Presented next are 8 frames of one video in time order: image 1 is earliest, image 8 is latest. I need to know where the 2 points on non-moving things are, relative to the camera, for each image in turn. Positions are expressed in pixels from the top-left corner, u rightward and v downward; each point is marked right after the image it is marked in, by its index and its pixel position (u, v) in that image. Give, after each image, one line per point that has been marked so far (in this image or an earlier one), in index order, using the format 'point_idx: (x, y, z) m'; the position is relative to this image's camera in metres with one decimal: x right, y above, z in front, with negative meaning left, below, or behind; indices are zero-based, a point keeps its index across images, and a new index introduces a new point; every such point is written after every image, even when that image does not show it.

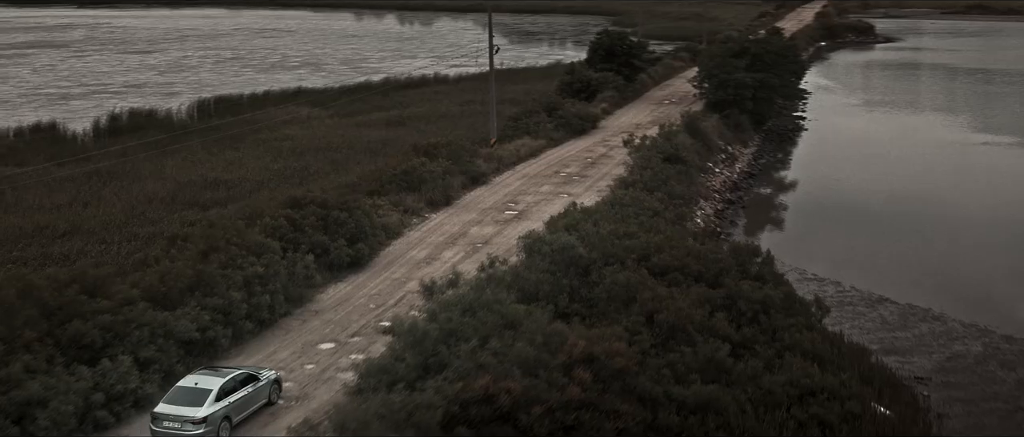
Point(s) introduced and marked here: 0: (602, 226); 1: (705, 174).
0: (+0.8, -0.1, +11.0) m
1: (+2.9, +0.7, +18.0) m
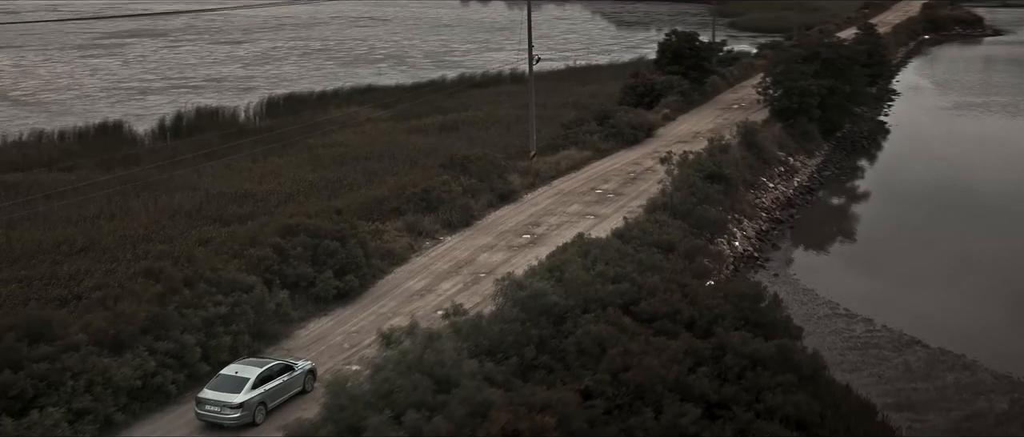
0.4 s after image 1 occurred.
0: (+0.7, -0.4, +10.4) m
1: (+3.5, +0.4, +17.2) m
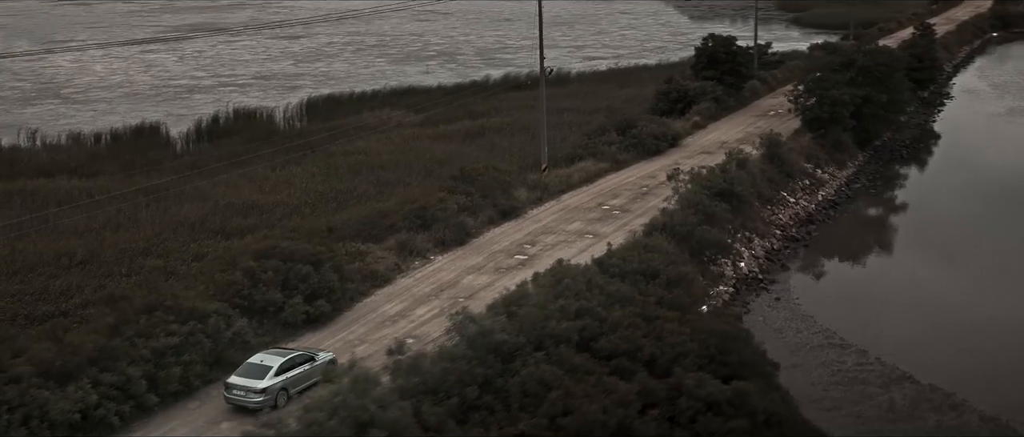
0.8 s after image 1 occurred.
0: (+0.4, -0.7, +10.3) m
1: (+3.6, +0.2, +16.8) m
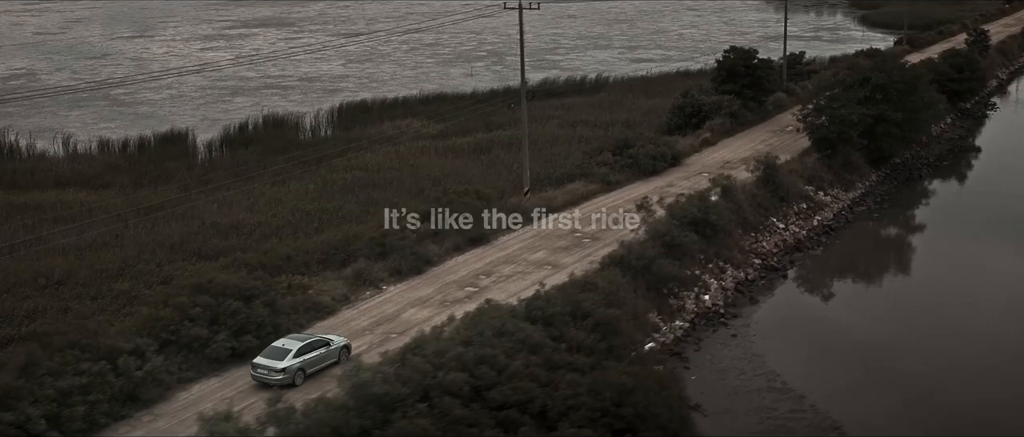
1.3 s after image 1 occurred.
0: (-0.4, -1.1, +10.4) m
1: (+3.4, -0.2, +16.7) m
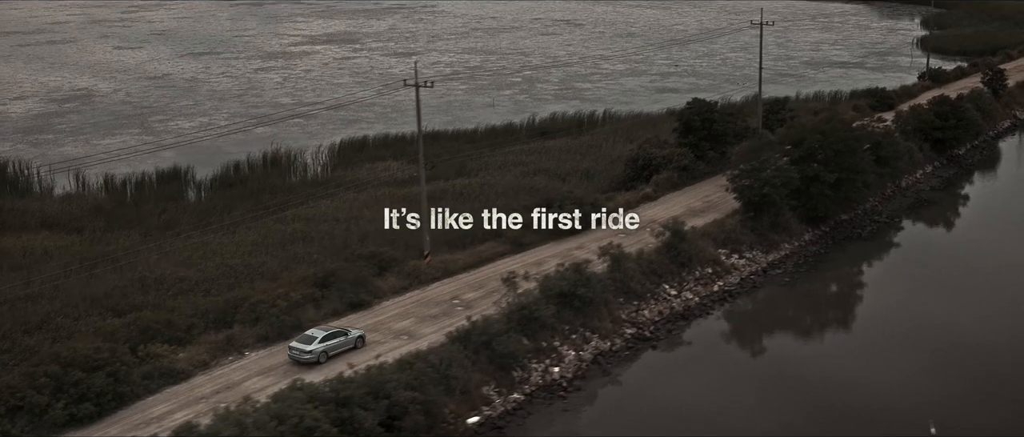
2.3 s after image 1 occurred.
0: (-2.6, -2.0, +11.8) m
1: (+1.8, -1.2, +17.6) m
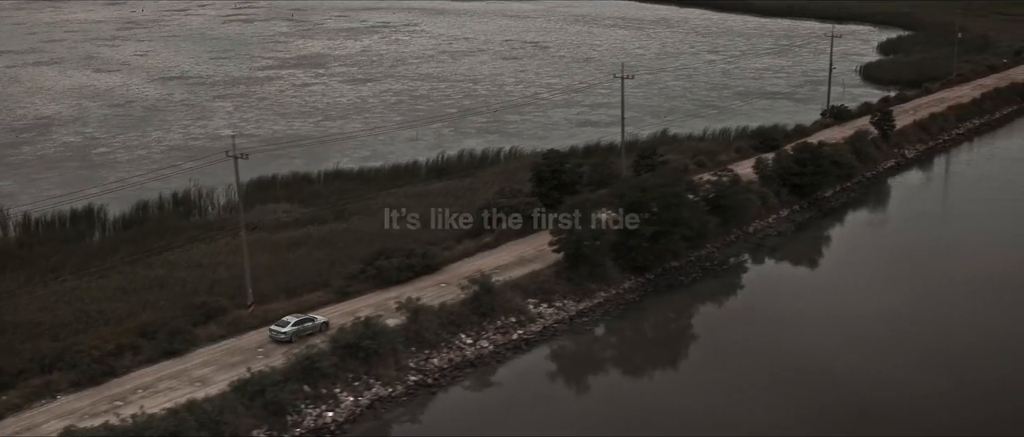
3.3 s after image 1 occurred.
0: (-6.1, -3.0, +14.3) m
1: (-1.4, -2.2, +20.0) m
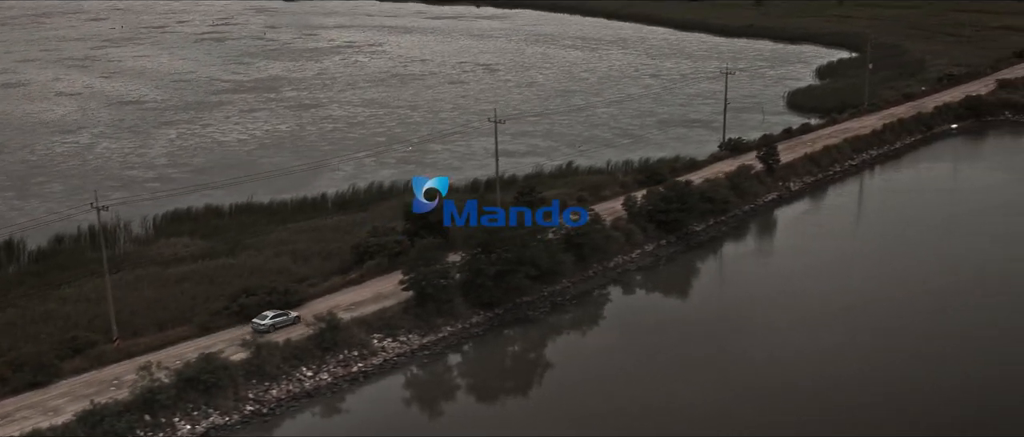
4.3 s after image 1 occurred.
0: (-9.3, -3.8, +16.9) m
1: (-4.6, -3.1, +22.5) m
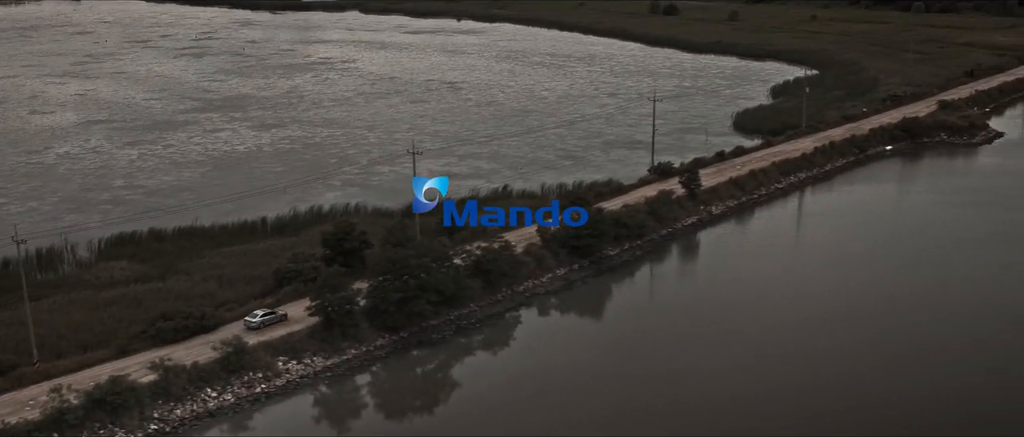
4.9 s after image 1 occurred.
0: (-11.7, -4.5, +18.9) m
1: (-6.9, -3.8, +24.5) m
